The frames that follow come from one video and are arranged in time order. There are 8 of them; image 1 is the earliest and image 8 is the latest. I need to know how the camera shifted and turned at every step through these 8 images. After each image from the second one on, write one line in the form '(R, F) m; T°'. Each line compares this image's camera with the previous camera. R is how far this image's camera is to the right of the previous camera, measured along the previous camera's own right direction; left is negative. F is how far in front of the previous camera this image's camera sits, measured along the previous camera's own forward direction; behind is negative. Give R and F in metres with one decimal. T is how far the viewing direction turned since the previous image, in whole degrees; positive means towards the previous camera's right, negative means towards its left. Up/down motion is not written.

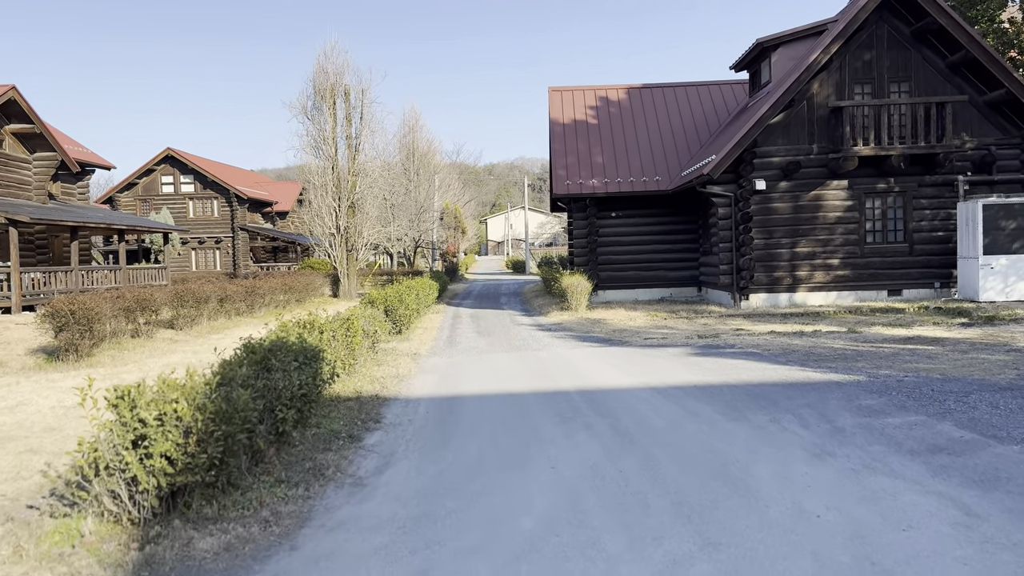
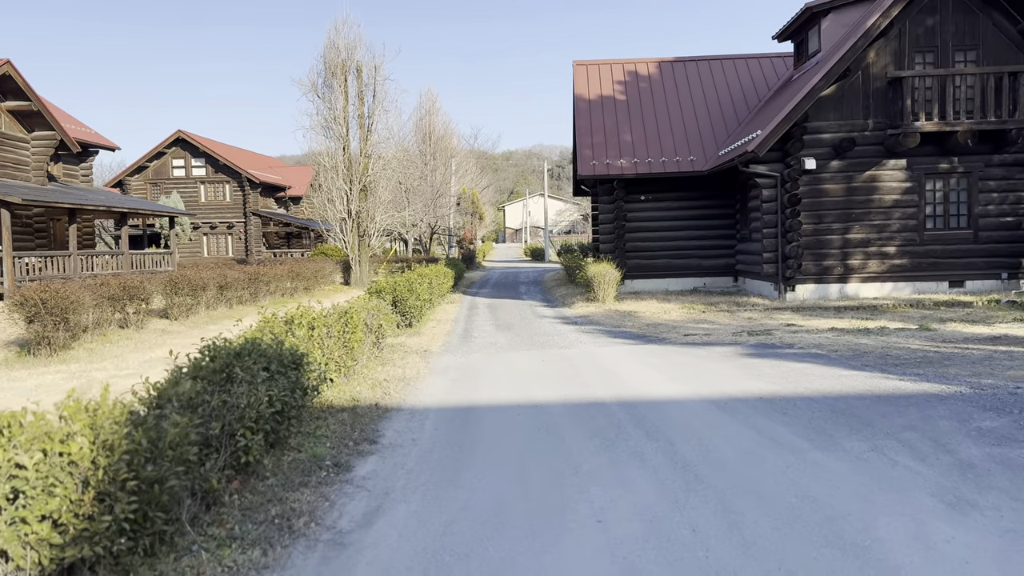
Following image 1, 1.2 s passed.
(-0.1, +1.5) m; -1°
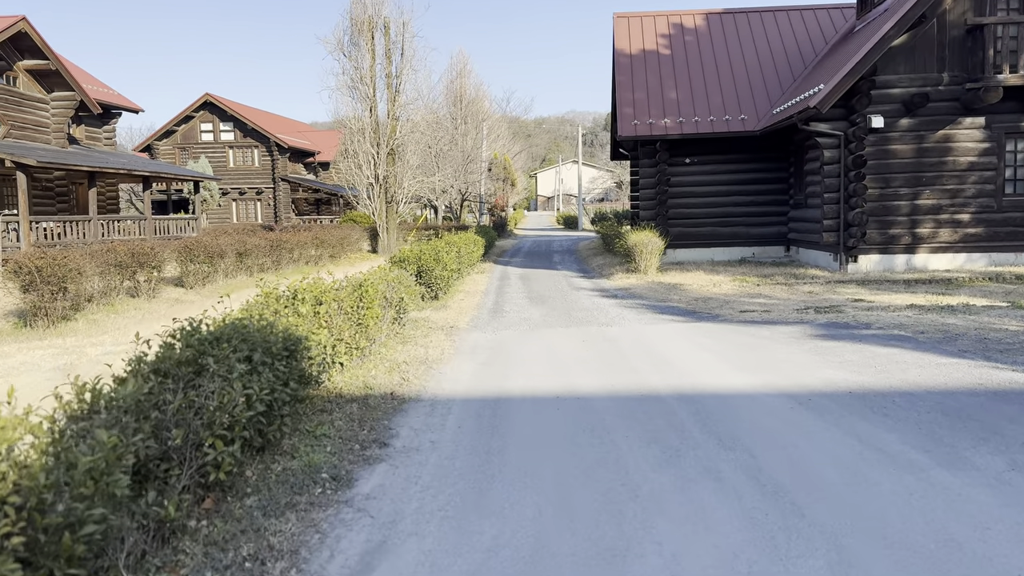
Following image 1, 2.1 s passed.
(-0.1, +1.1) m; -2°
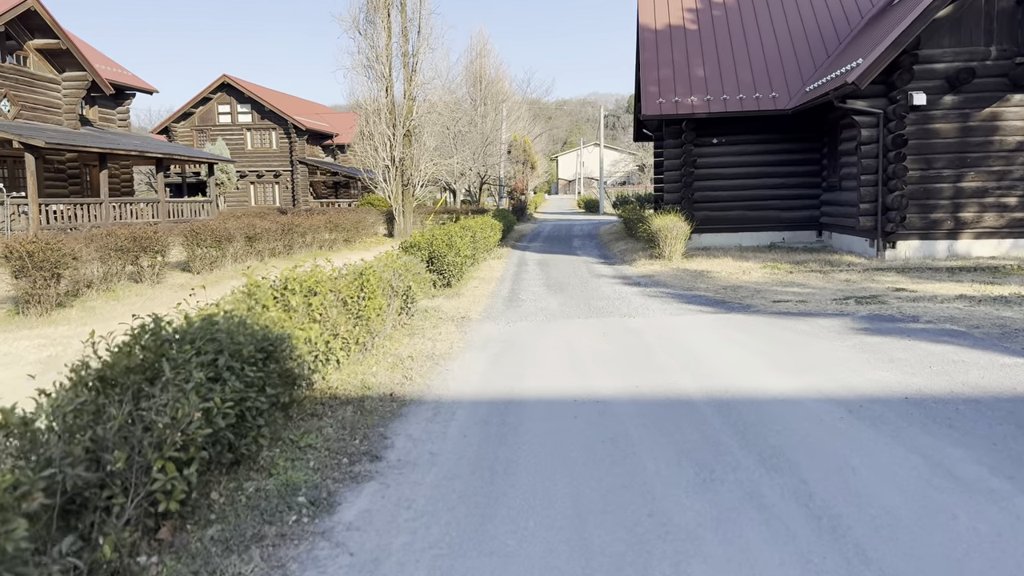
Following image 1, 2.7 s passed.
(+0.1, +0.6) m; -1°
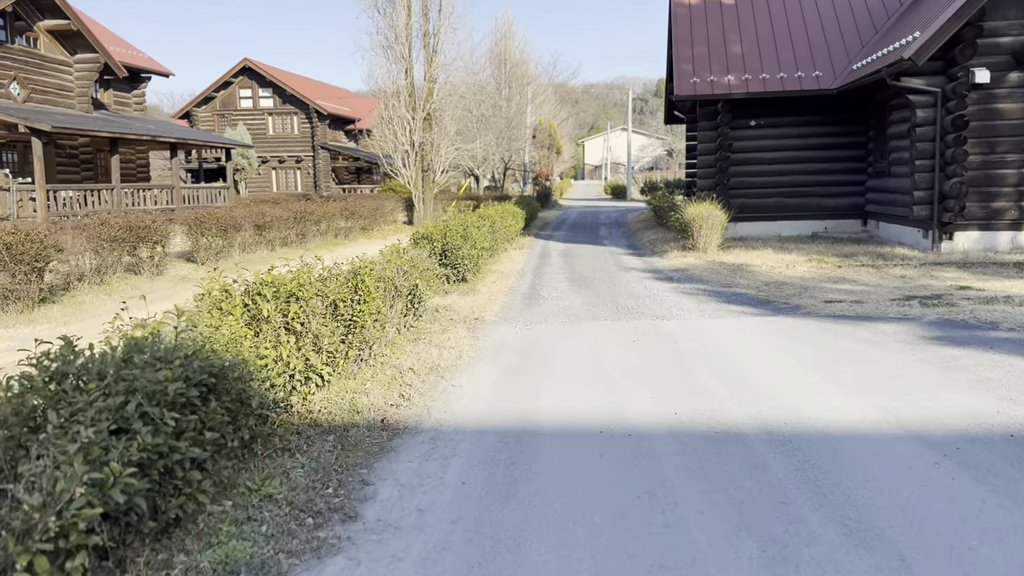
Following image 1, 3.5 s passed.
(+0.1, +0.9) m; -2°
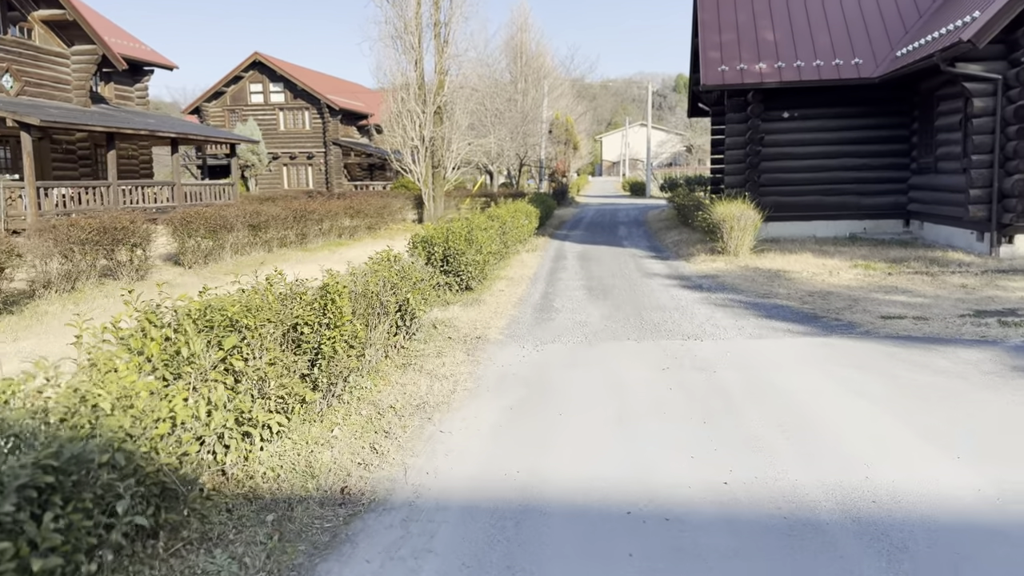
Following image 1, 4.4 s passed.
(+0.1, +1.1) m; -1°
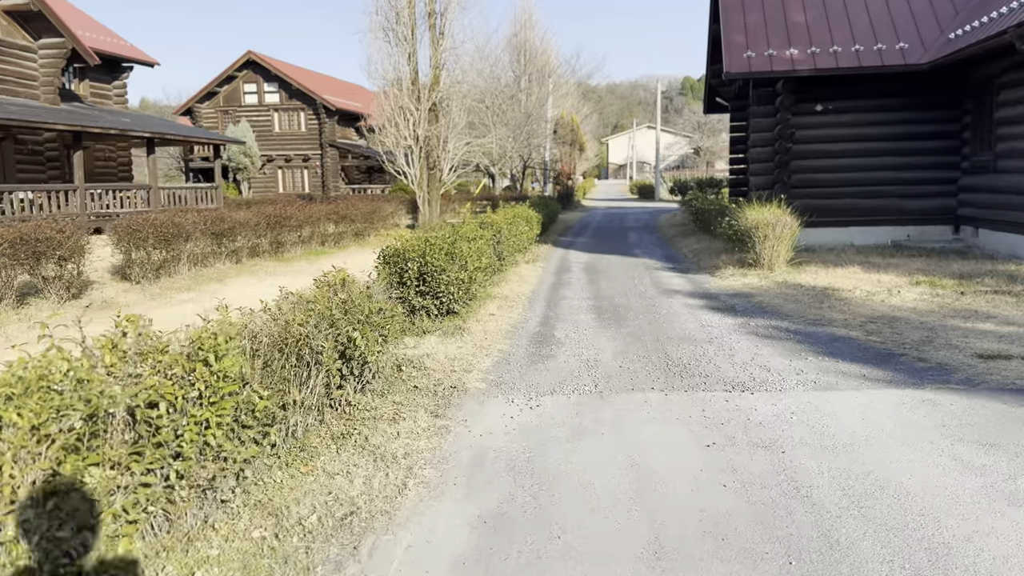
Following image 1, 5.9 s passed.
(+0.1, +1.7) m; 0°
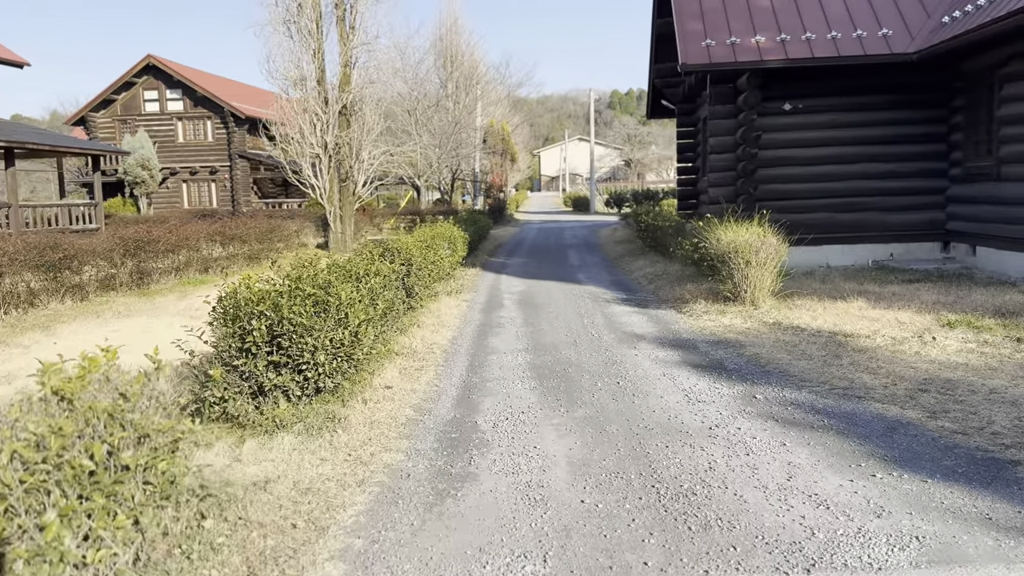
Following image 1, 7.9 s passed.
(+0.2, +2.4) m; +5°
